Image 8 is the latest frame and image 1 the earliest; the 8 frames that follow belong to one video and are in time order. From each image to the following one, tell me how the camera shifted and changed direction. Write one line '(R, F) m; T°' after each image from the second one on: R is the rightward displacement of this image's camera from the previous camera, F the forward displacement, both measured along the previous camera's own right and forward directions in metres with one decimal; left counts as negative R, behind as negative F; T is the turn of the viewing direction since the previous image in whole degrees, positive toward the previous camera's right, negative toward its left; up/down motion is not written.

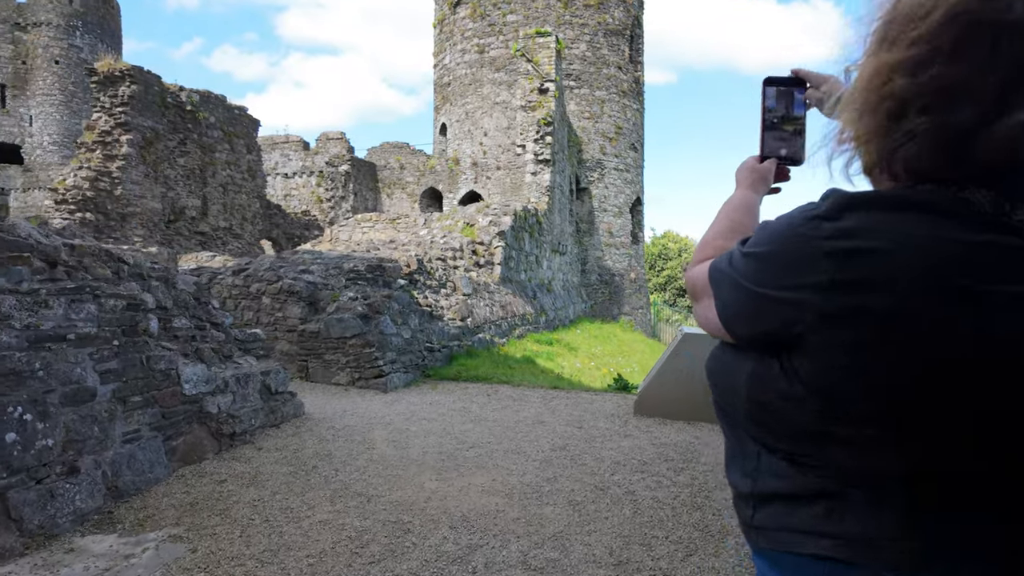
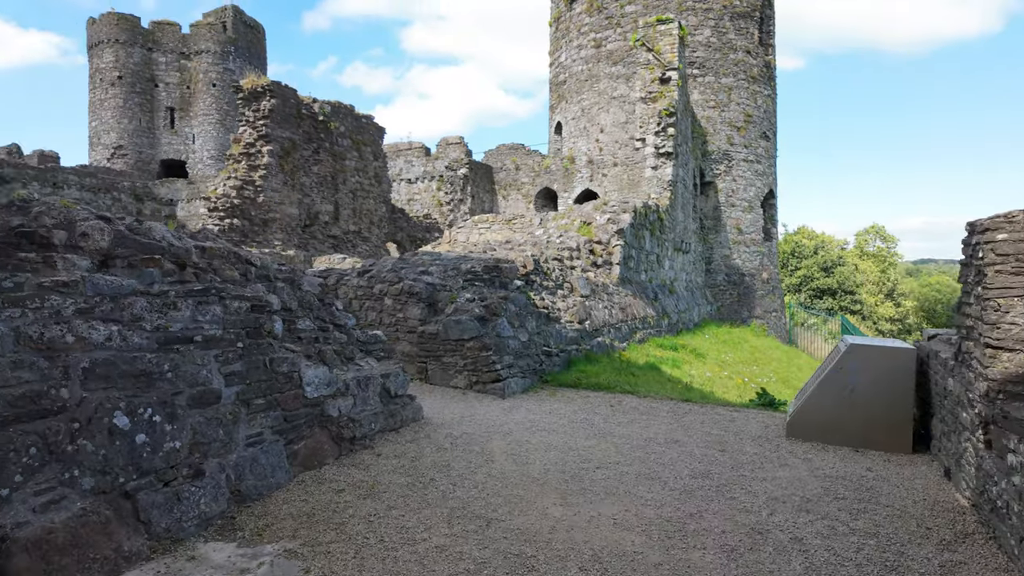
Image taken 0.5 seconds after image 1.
(-0.1, +0.5) m; -11°
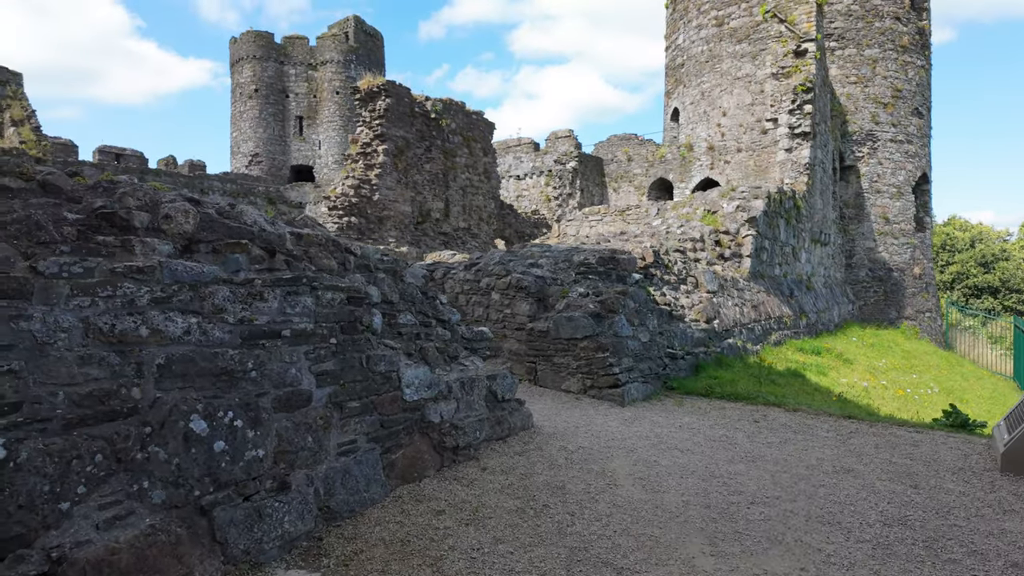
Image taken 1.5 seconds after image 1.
(-0.1, +0.7) m; -10°
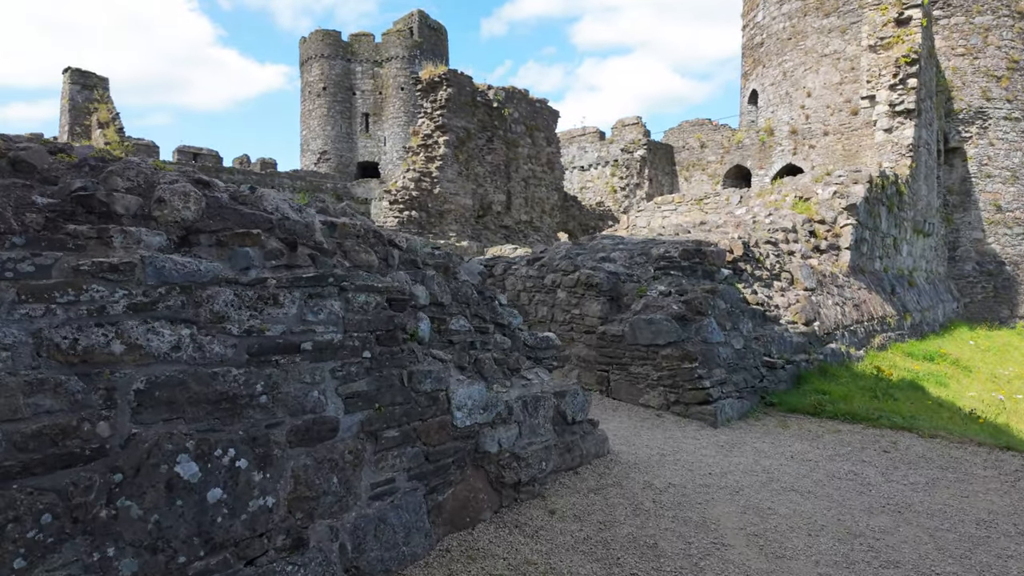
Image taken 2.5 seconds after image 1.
(-0.1, +0.8) m; -6°
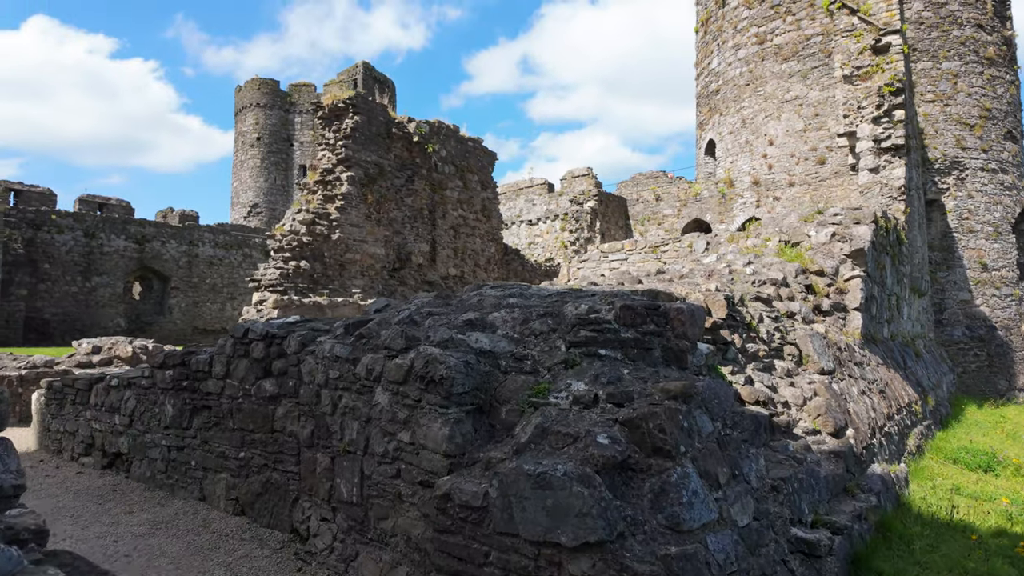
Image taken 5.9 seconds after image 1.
(+1.1, +3.5) m; +4°
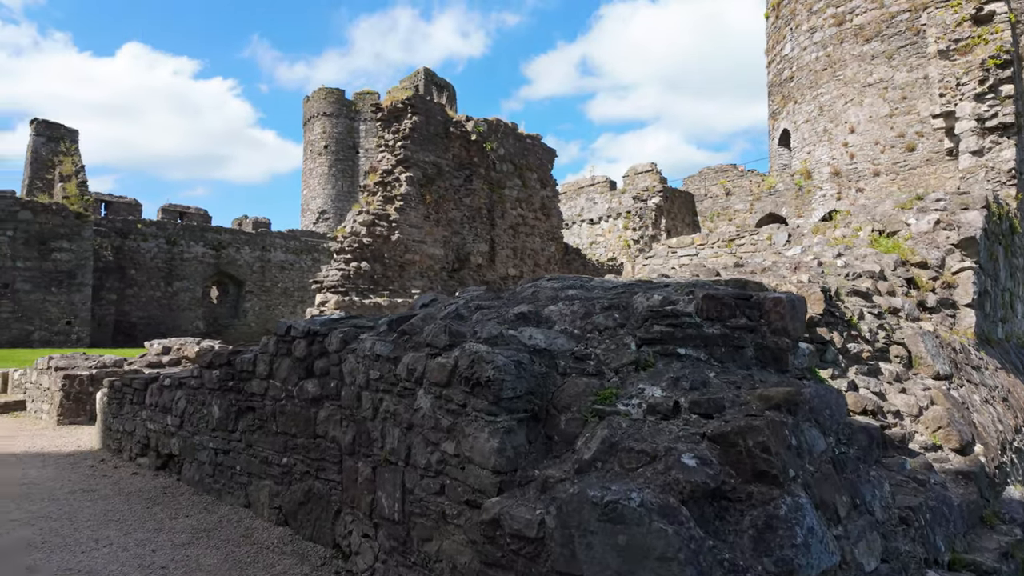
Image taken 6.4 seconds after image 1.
(0.0, +0.5) m; -6°
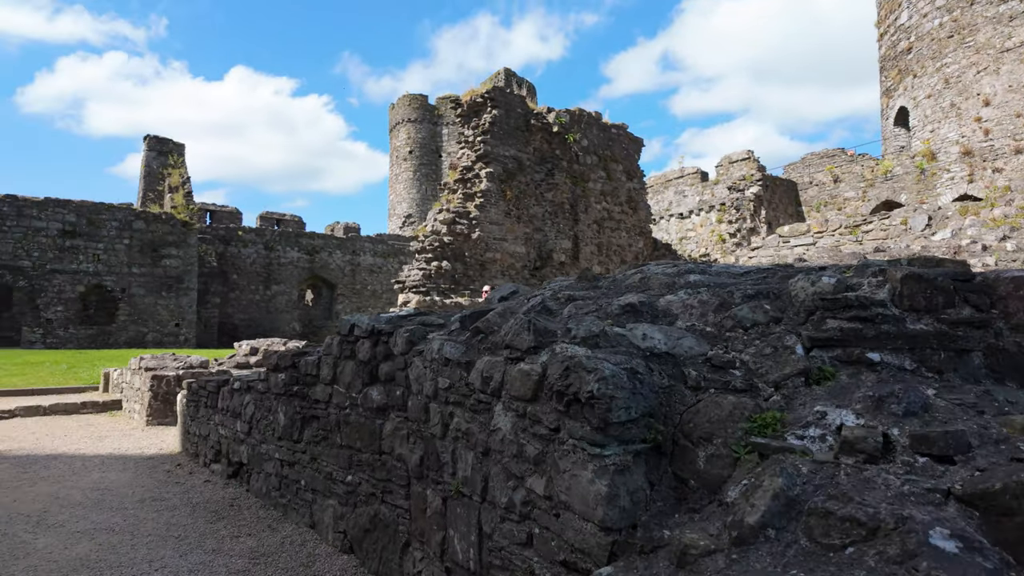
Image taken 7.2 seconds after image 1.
(-0.1, +0.7) m; -8°
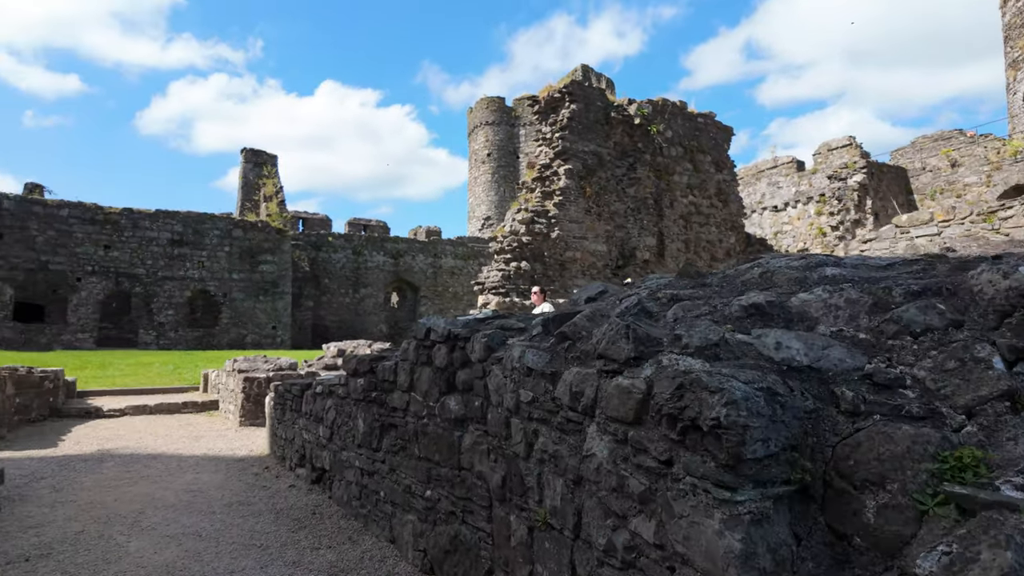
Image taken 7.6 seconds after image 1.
(0.0, +0.3) m; -8°
